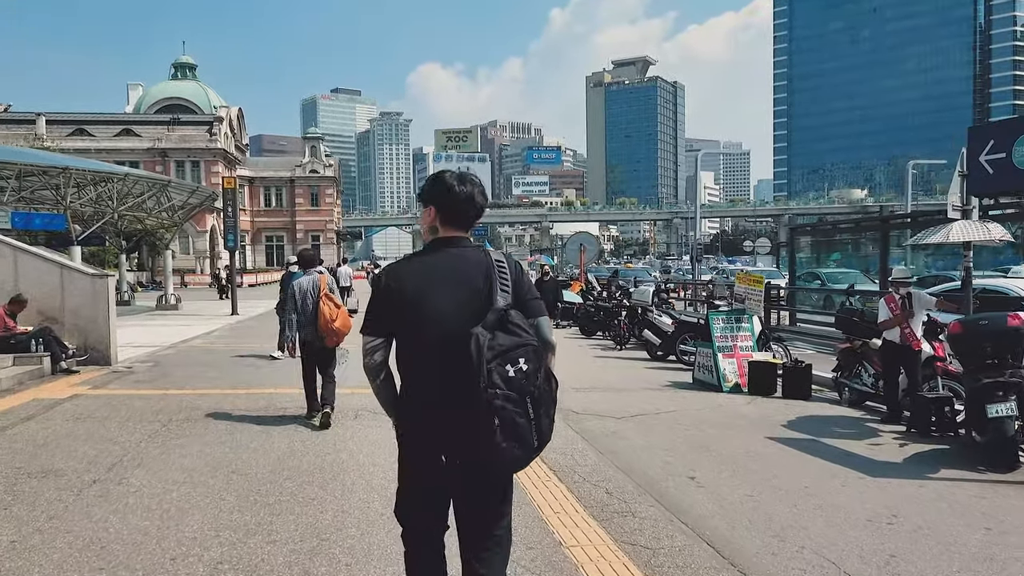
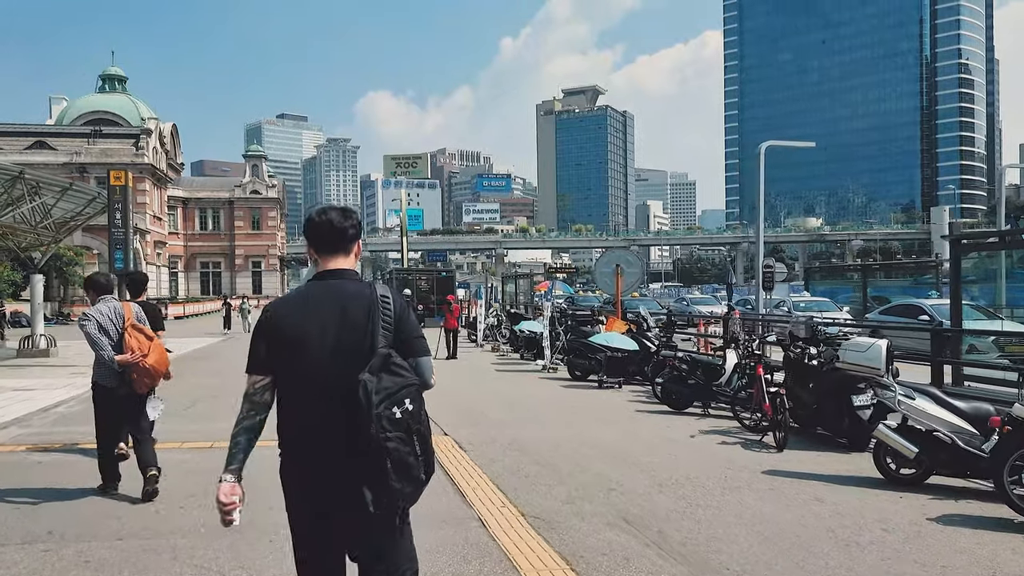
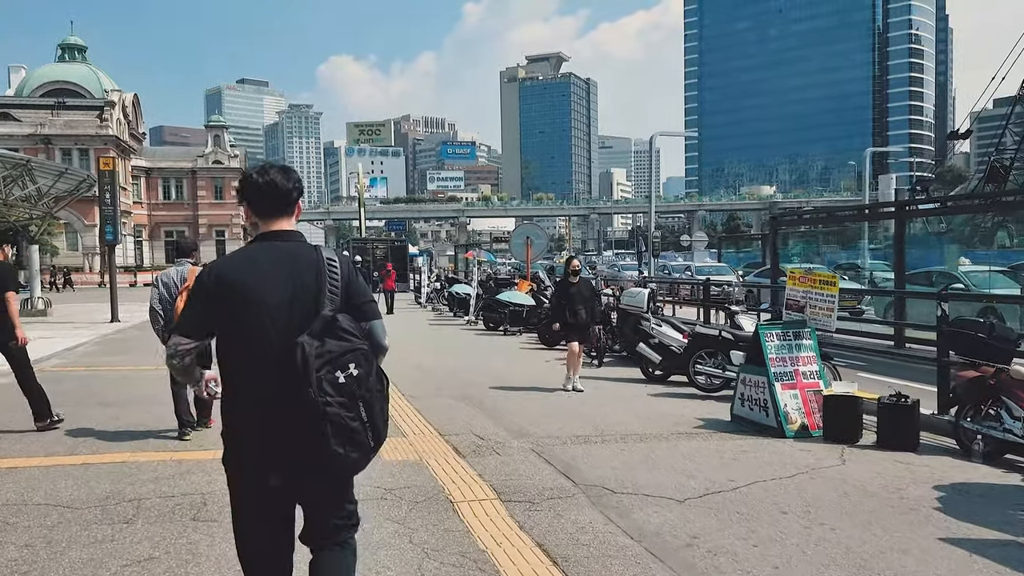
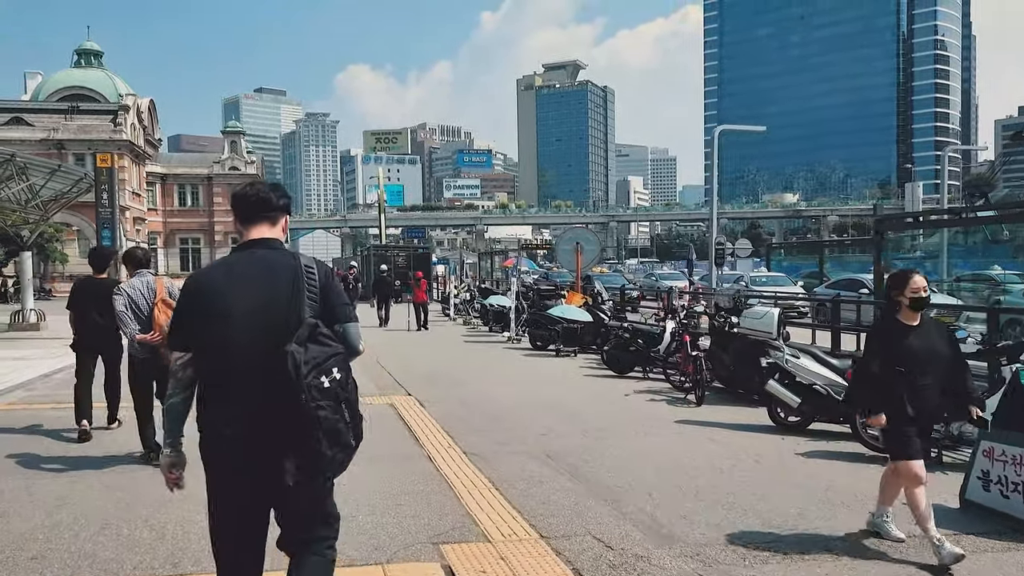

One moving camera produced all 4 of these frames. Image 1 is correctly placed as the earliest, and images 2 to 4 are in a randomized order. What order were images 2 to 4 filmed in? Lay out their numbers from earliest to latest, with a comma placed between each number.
3, 4, 2
